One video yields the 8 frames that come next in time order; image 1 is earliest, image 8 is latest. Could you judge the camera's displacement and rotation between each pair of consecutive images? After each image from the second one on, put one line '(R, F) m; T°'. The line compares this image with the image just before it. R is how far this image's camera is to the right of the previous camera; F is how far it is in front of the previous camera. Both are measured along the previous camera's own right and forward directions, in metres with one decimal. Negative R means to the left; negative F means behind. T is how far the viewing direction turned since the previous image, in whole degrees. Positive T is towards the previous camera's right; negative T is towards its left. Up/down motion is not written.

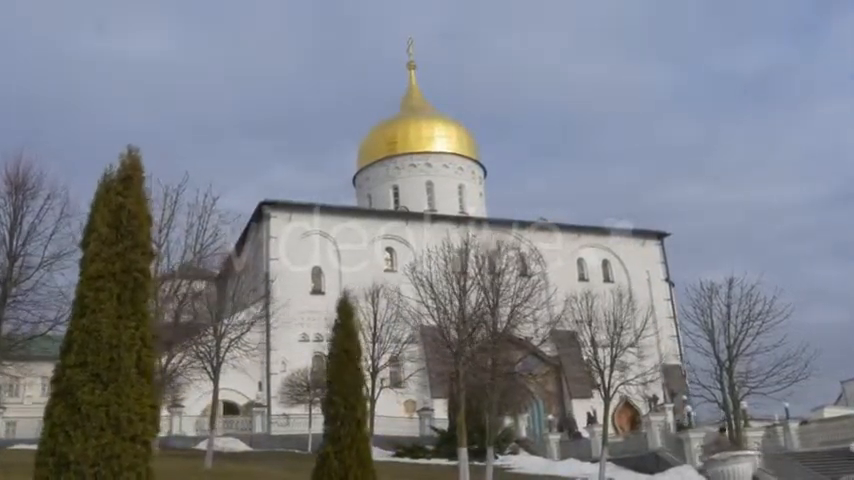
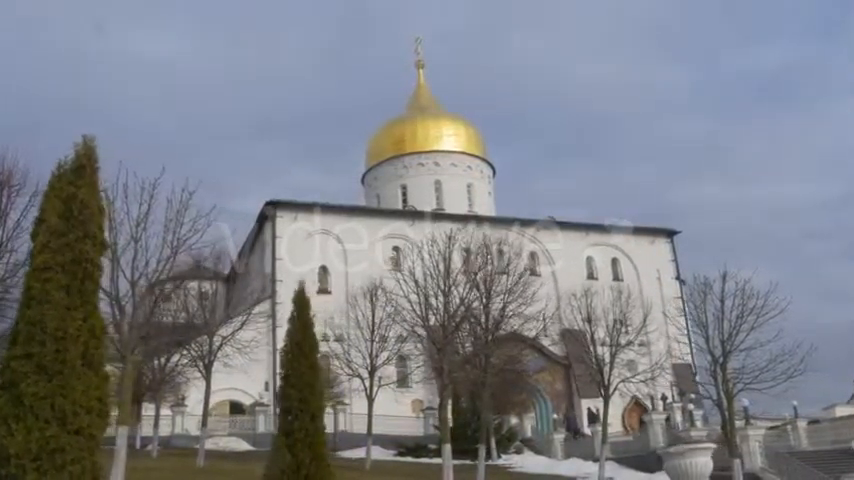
(+0.6, +0.2) m; -1°
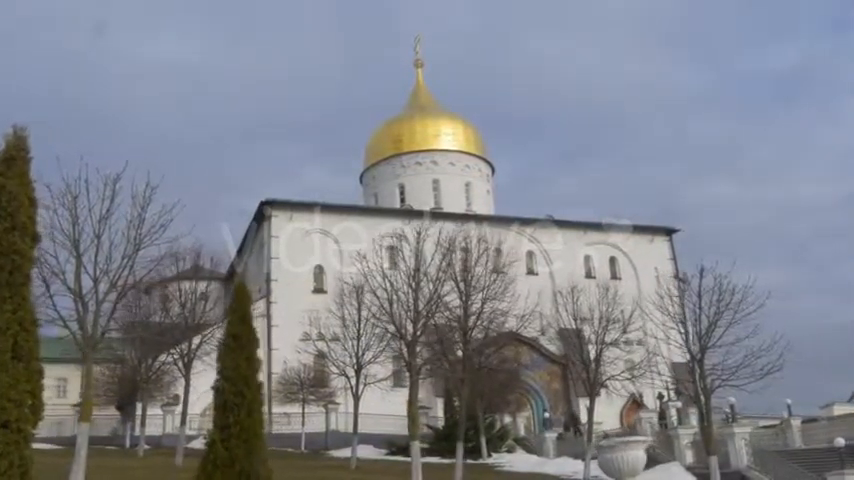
(+0.6, +0.1) m; -1°
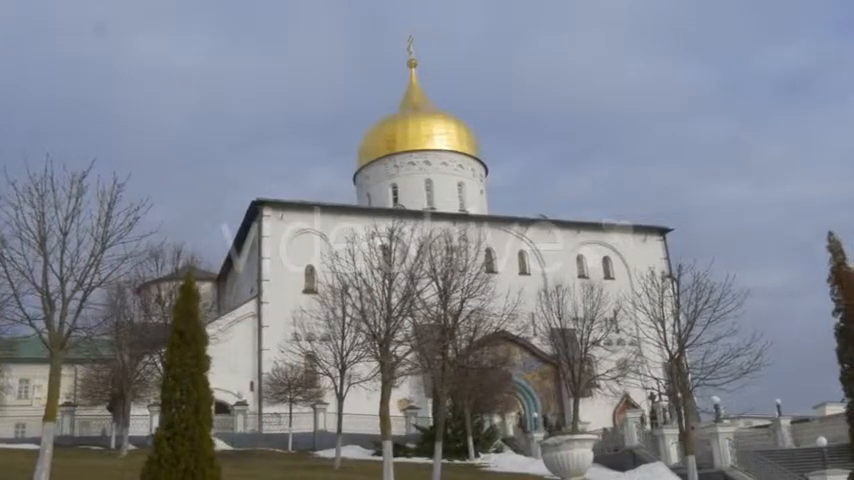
(+0.5, +0.1) m; 0°
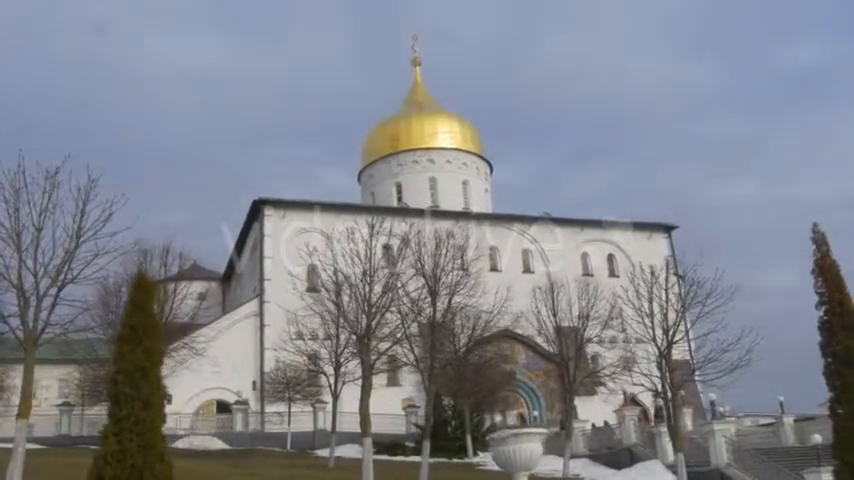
(+0.5, +0.2) m; -1°
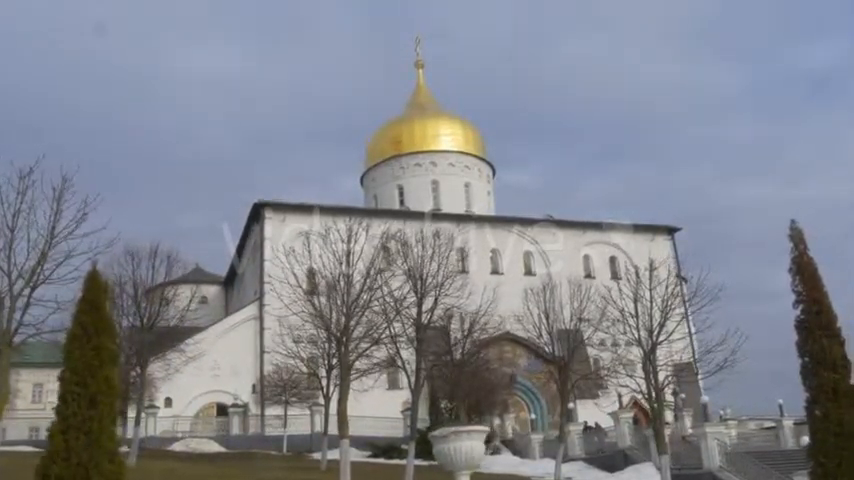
(+0.5, +0.1) m; -1°
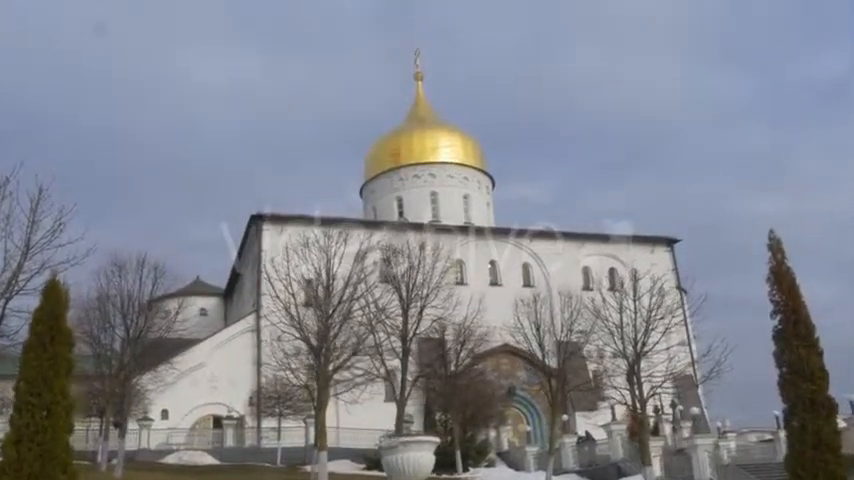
(+0.4, +0.1) m; 0°
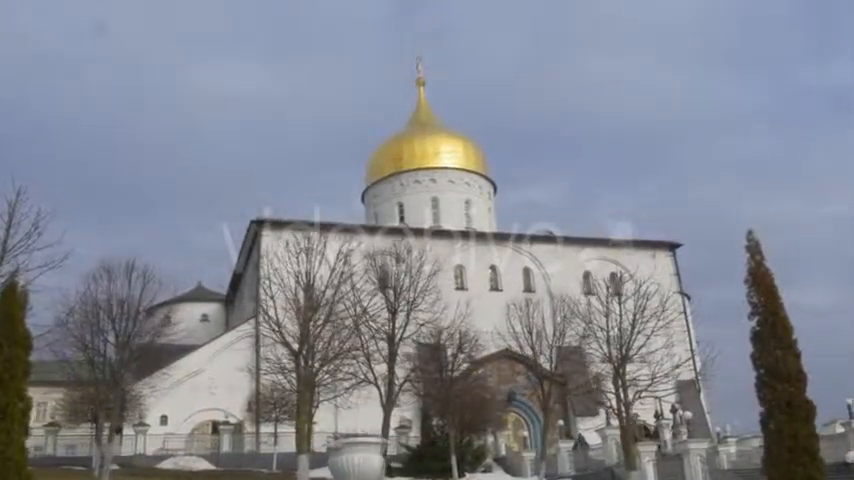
(+0.4, +0.1) m; -1°
